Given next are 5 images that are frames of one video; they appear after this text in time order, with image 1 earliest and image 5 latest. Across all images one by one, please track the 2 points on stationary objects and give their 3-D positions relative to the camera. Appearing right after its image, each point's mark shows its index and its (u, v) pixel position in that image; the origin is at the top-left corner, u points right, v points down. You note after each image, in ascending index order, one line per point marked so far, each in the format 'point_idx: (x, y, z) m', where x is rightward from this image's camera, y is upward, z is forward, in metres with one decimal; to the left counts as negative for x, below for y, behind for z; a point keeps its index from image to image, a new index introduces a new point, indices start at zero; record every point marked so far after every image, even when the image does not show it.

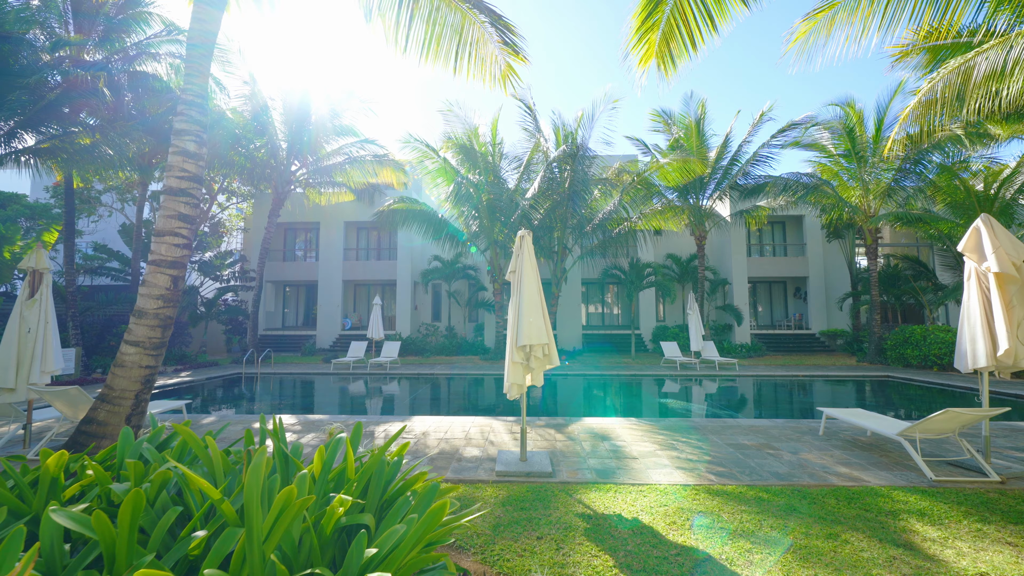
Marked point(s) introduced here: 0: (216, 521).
0: (-1.0, -0.8, +1.5) m
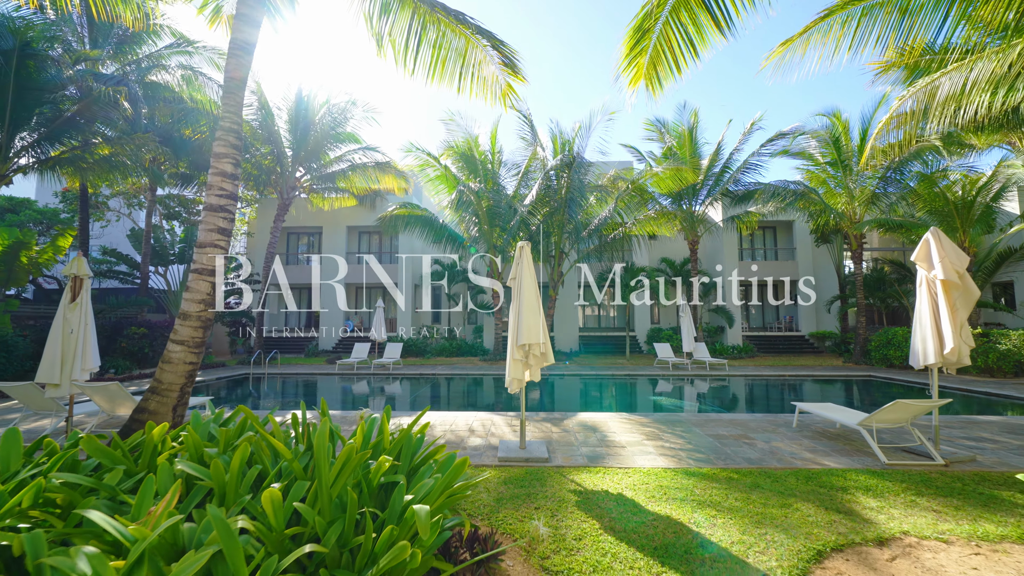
0: (-1.0, -0.9, +2.0) m
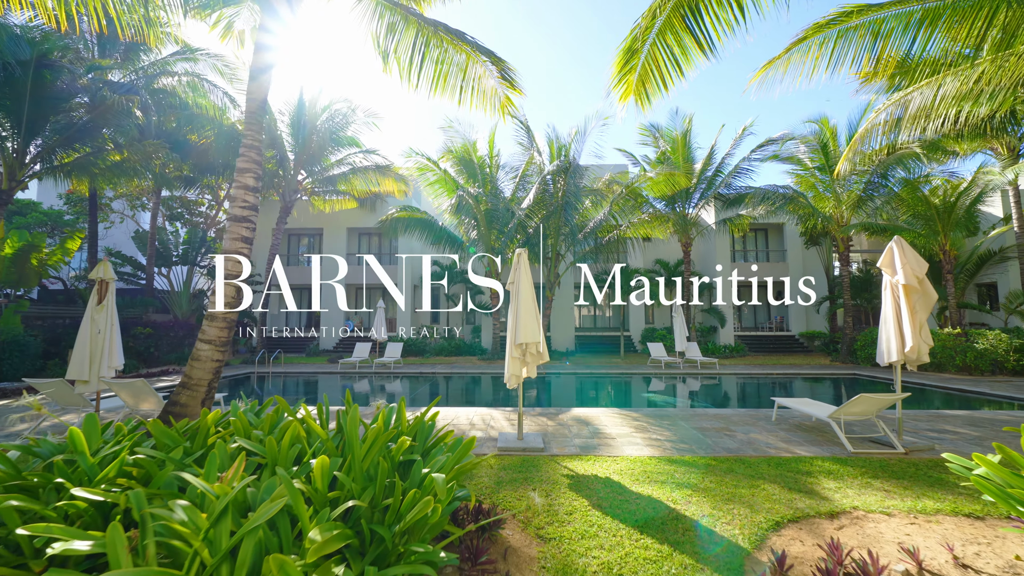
0: (-1.0, -0.9, +2.3) m
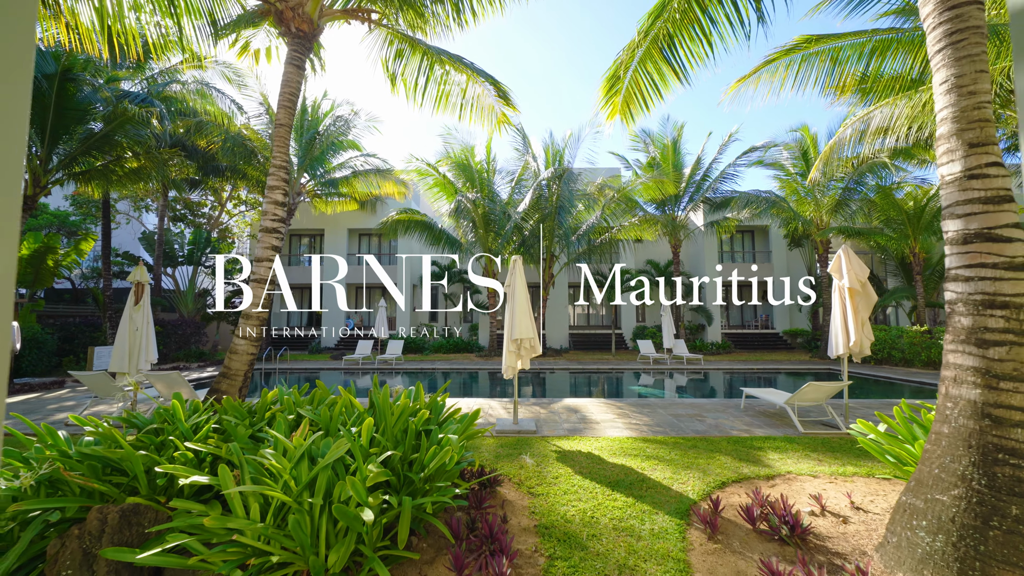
0: (-1.1, -0.9, +3.0) m
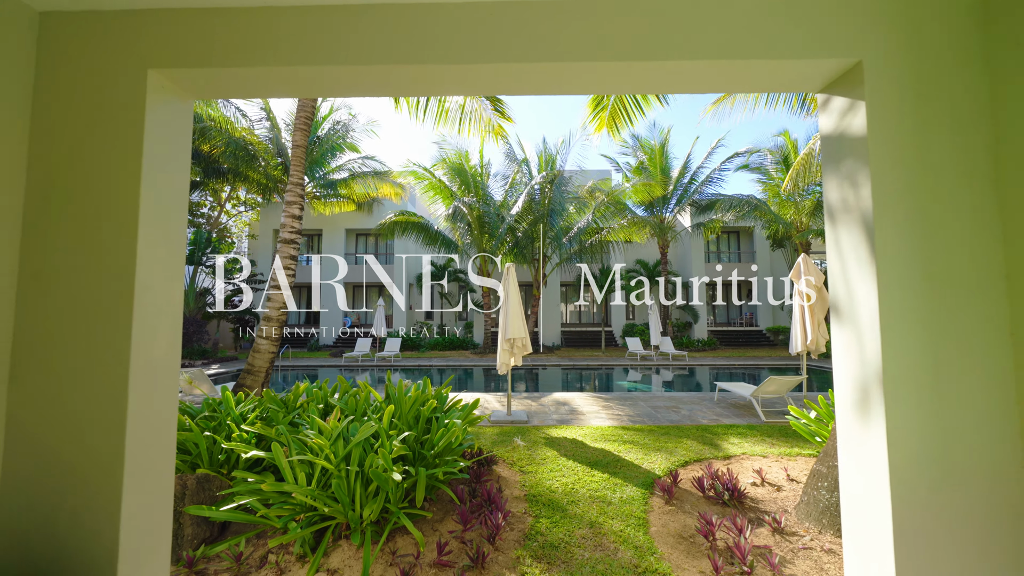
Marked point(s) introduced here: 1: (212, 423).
0: (-1.1, -1.0, +3.6) m
1: (-2.3, -1.0, +3.3) m
